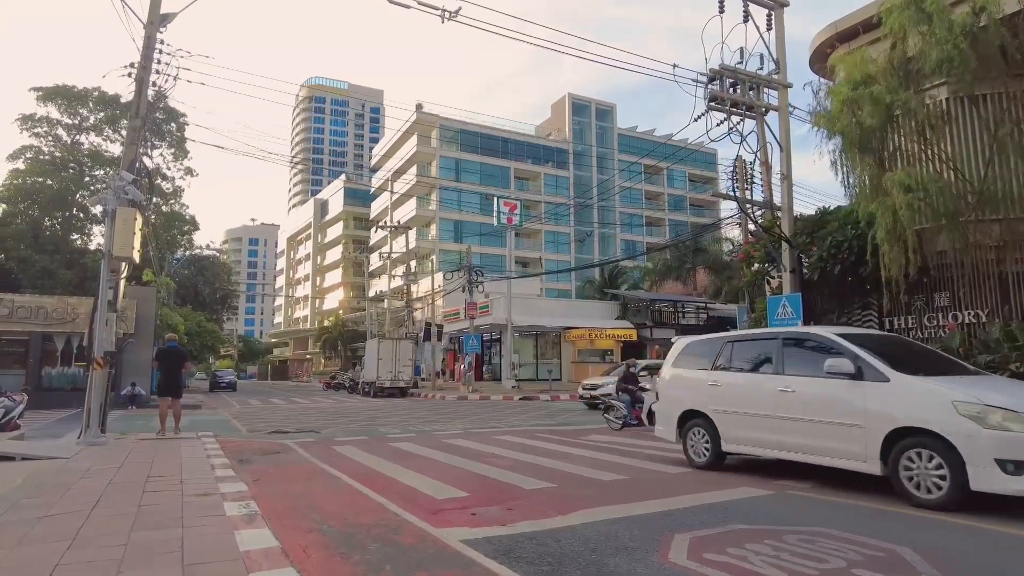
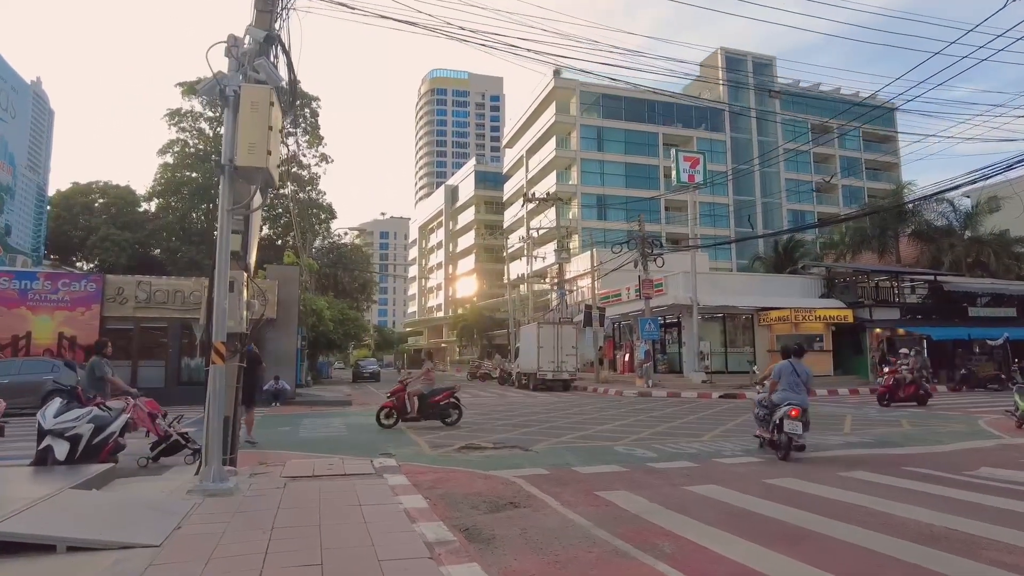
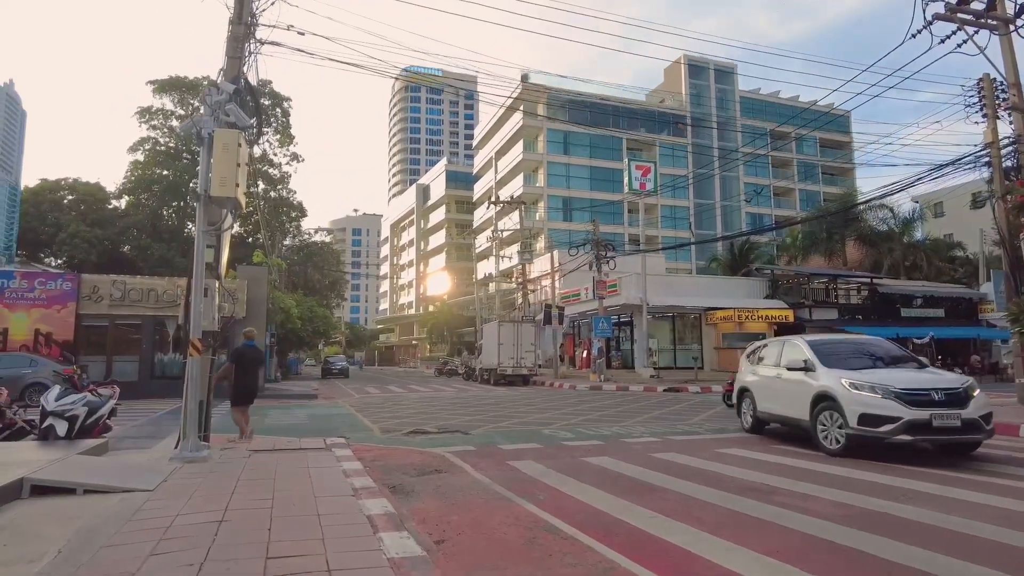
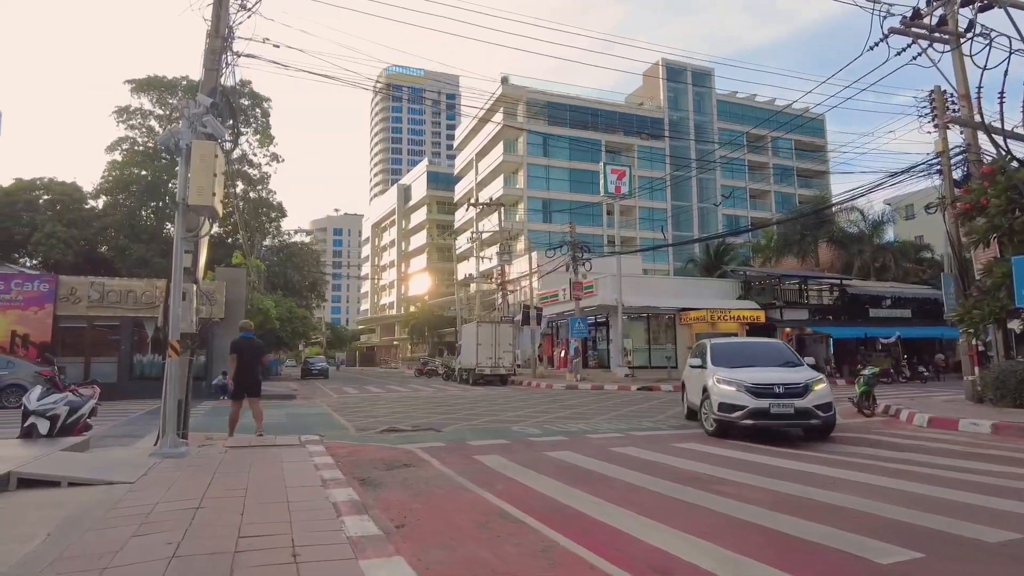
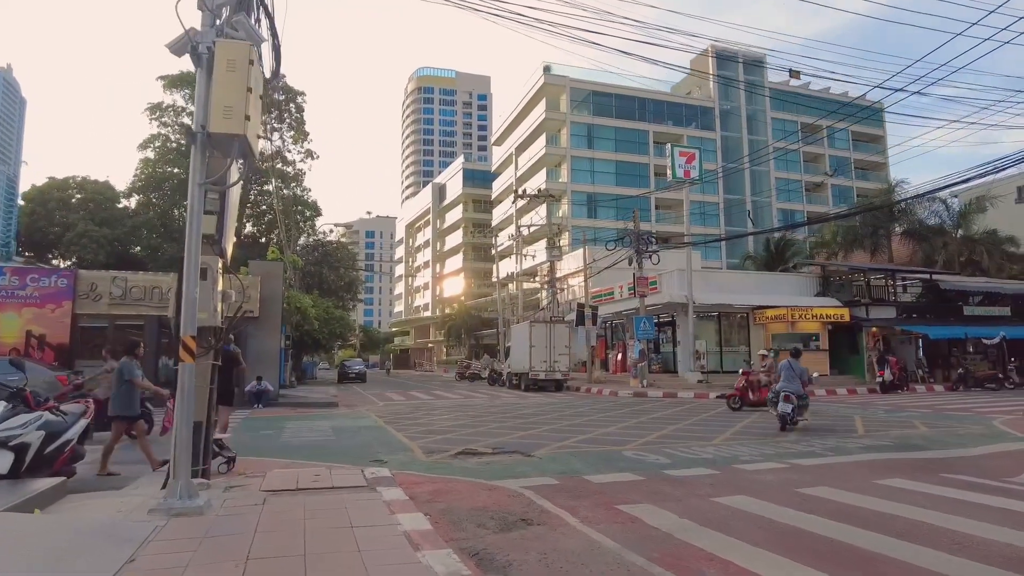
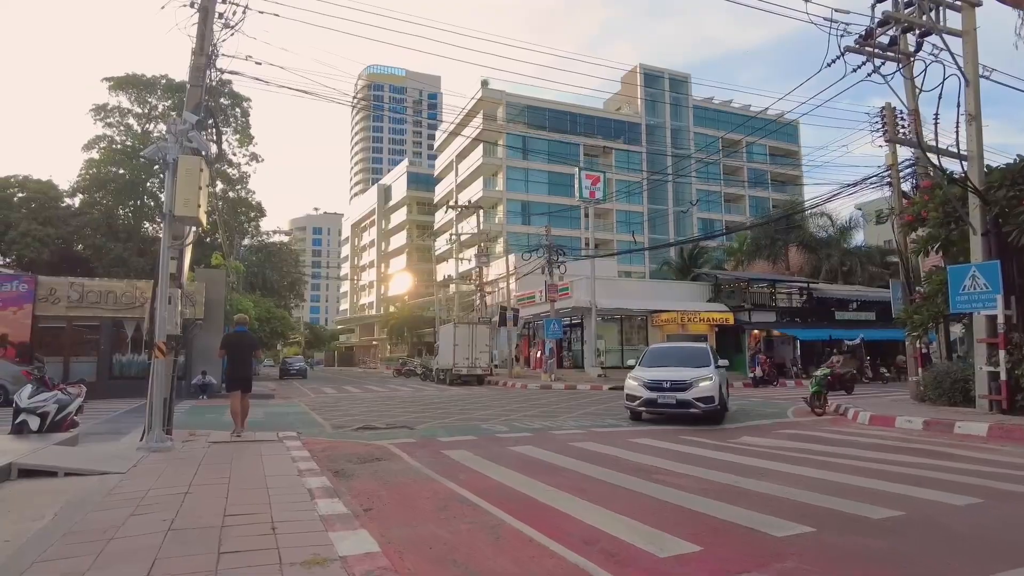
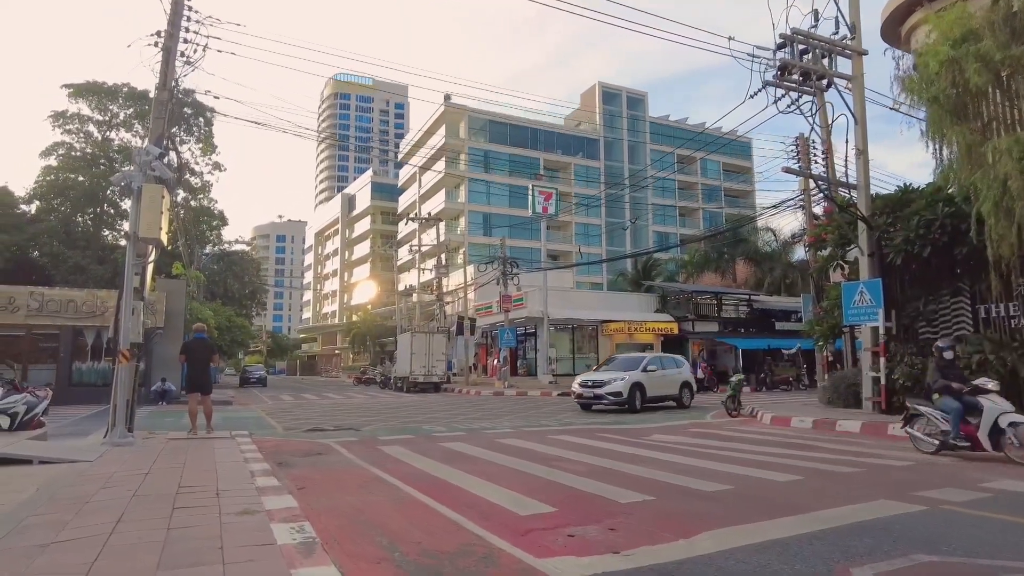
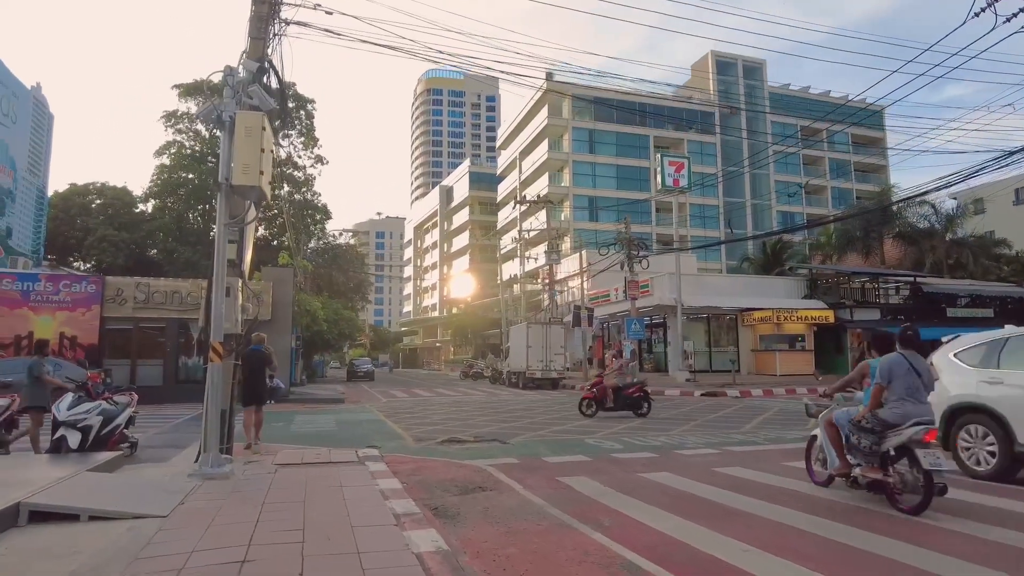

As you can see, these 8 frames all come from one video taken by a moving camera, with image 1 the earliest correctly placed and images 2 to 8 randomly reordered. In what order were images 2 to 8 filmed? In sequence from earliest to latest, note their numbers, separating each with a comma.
7, 6, 4, 3, 8, 2, 5
